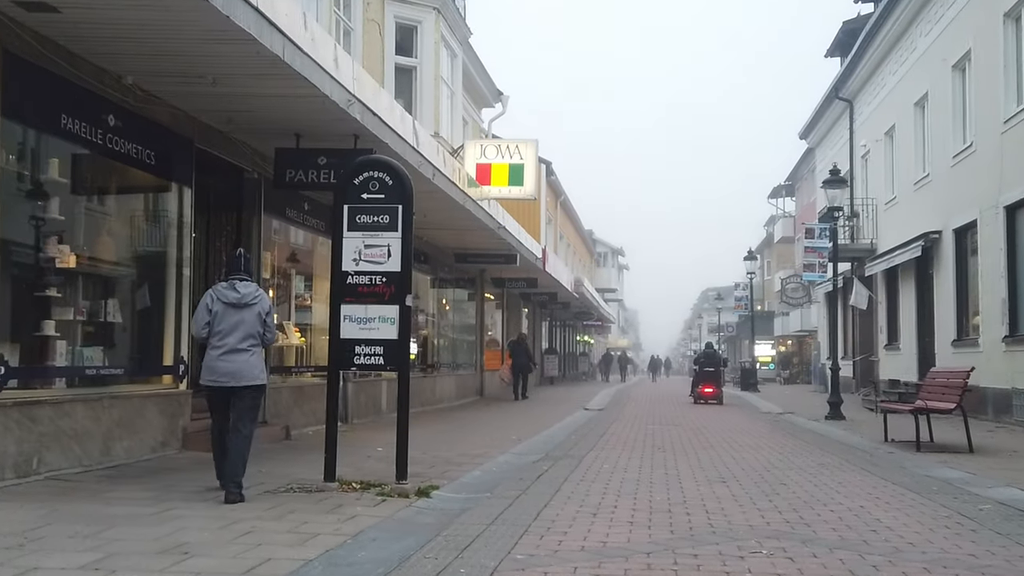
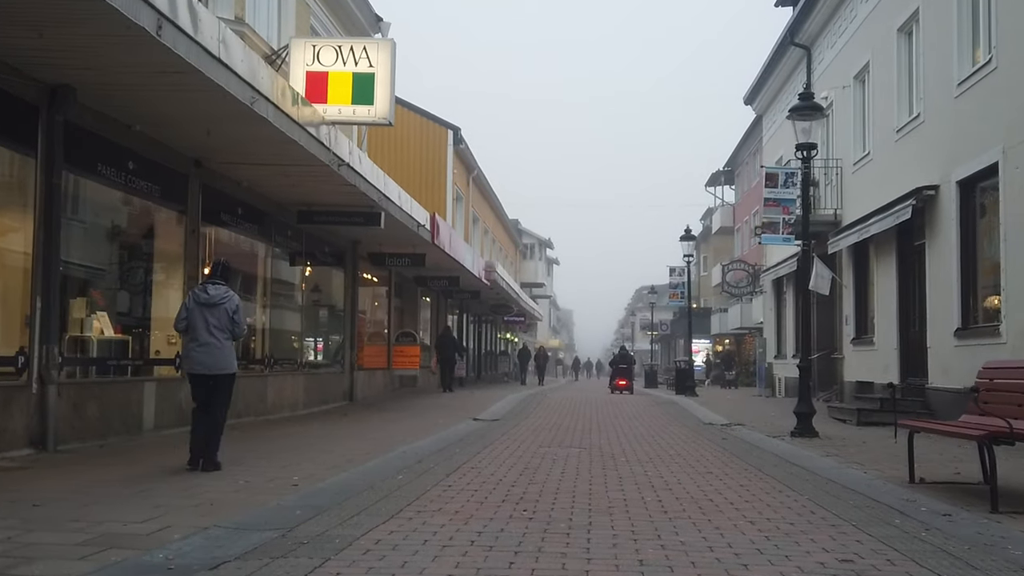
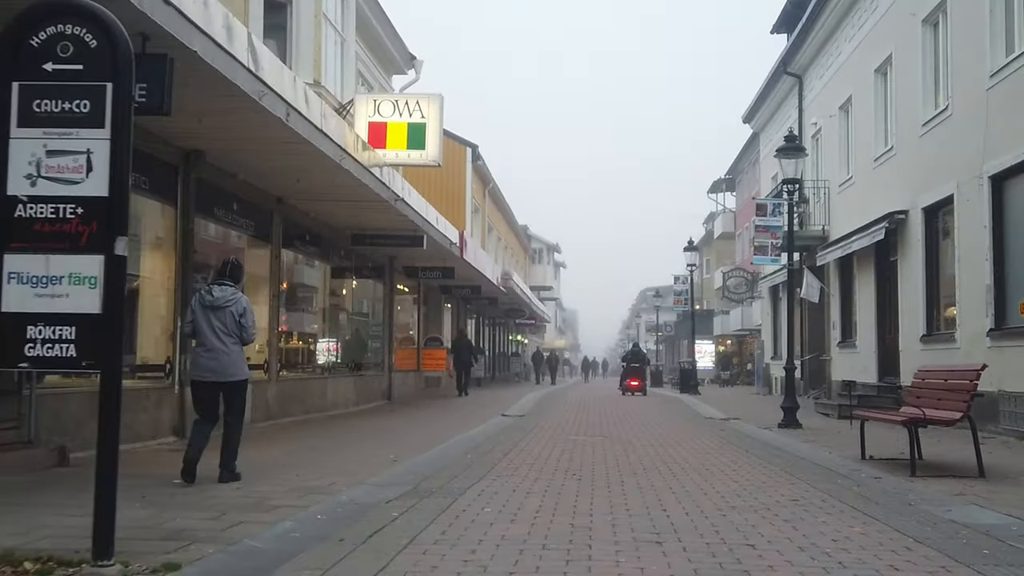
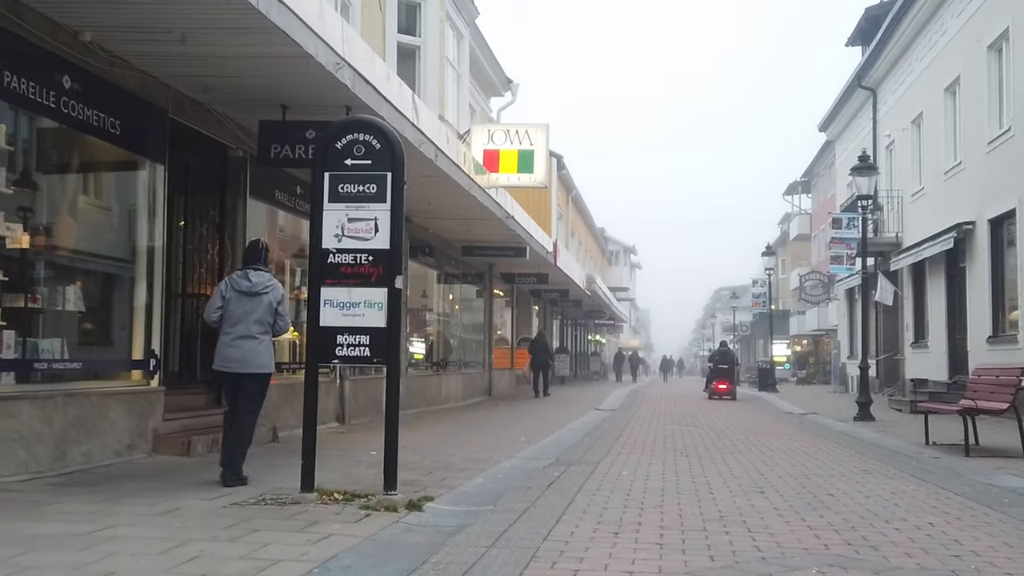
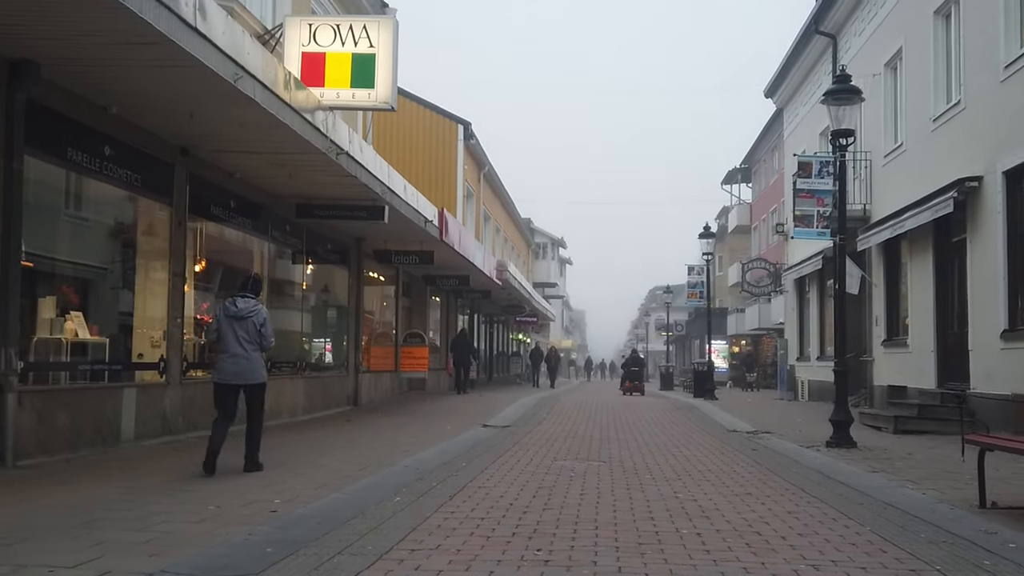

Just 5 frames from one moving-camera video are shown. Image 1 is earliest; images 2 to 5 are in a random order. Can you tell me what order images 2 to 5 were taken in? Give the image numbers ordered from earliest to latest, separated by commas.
4, 3, 2, 5
